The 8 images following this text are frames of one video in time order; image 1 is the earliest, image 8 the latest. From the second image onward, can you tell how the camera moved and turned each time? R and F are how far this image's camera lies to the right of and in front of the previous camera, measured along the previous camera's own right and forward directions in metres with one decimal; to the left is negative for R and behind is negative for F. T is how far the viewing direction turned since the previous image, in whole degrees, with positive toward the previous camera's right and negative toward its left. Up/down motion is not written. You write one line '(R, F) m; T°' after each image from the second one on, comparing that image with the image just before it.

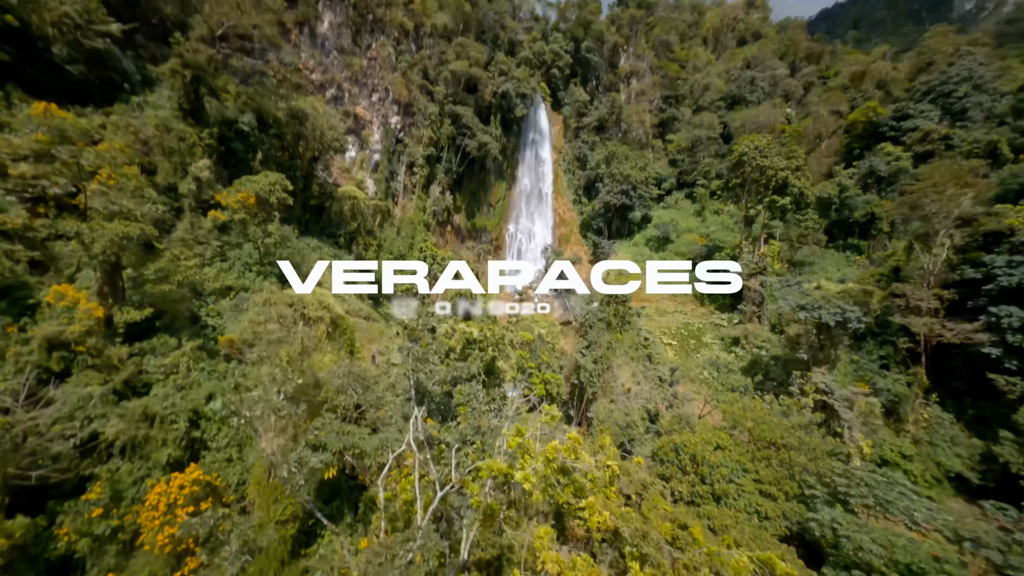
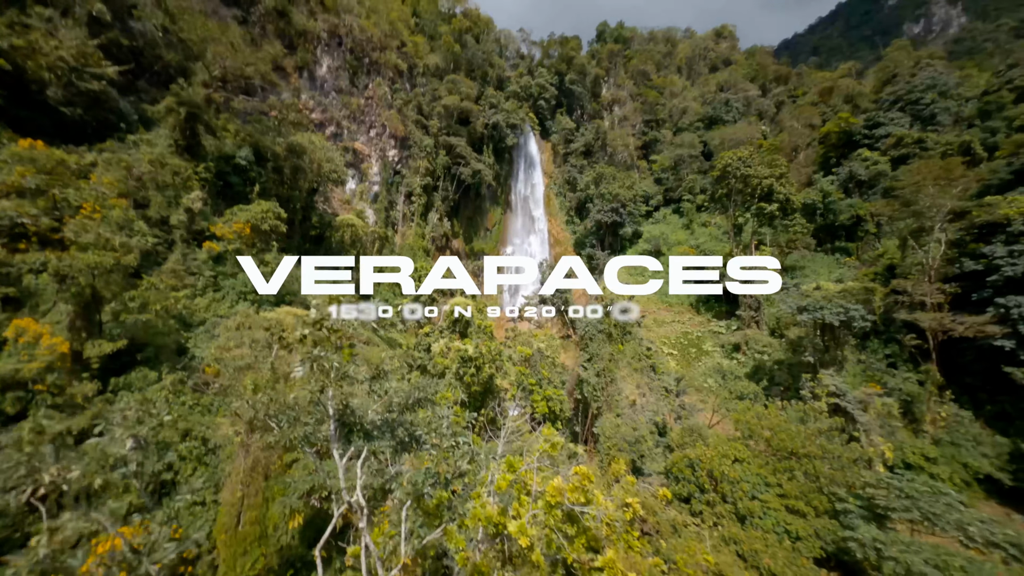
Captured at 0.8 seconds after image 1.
(0.0, +0.3) m; +1°
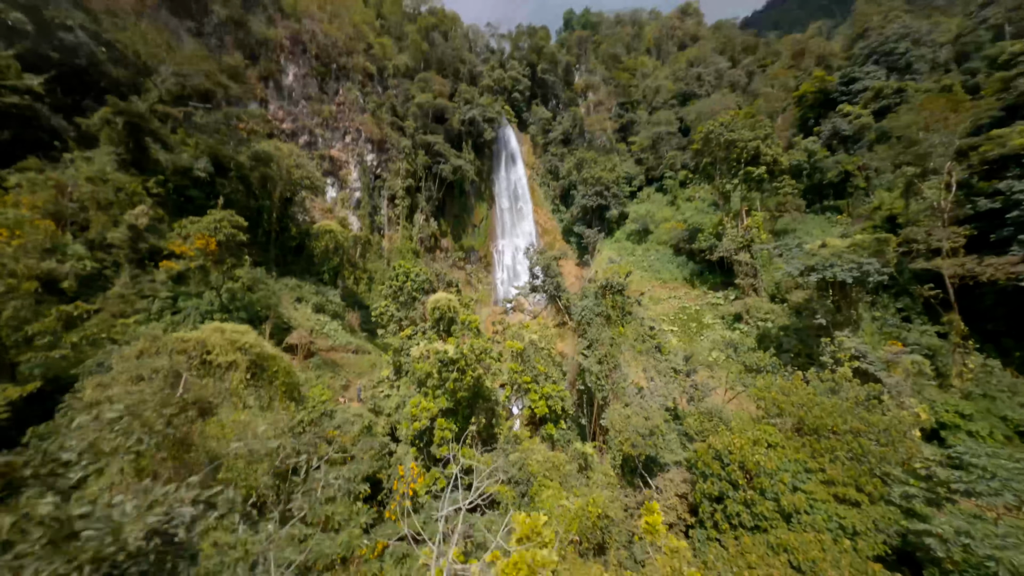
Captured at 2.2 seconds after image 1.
(+0.1, +0.7) m; +1°
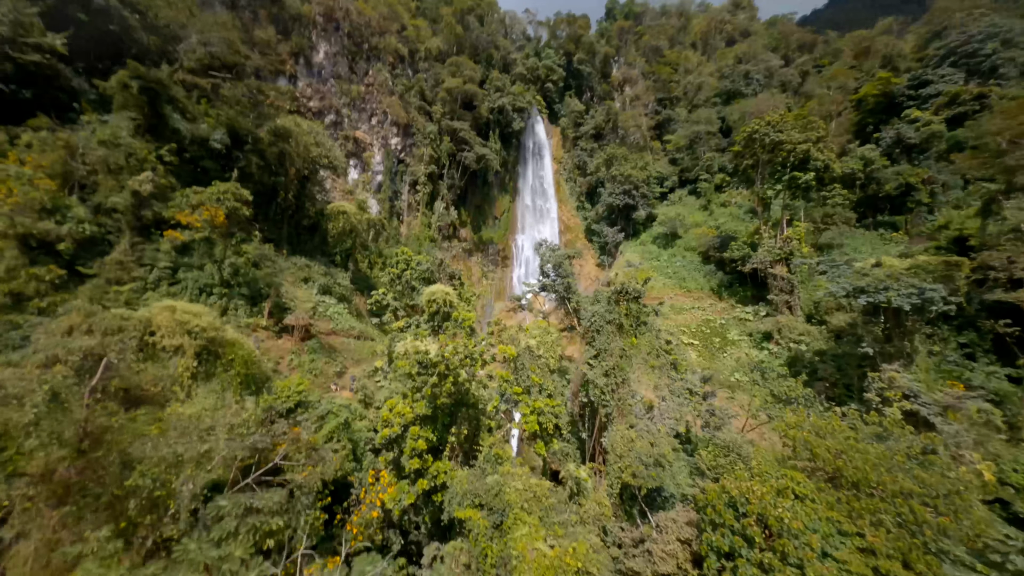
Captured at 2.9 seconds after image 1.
(+0.3, +0.5) m; -3°
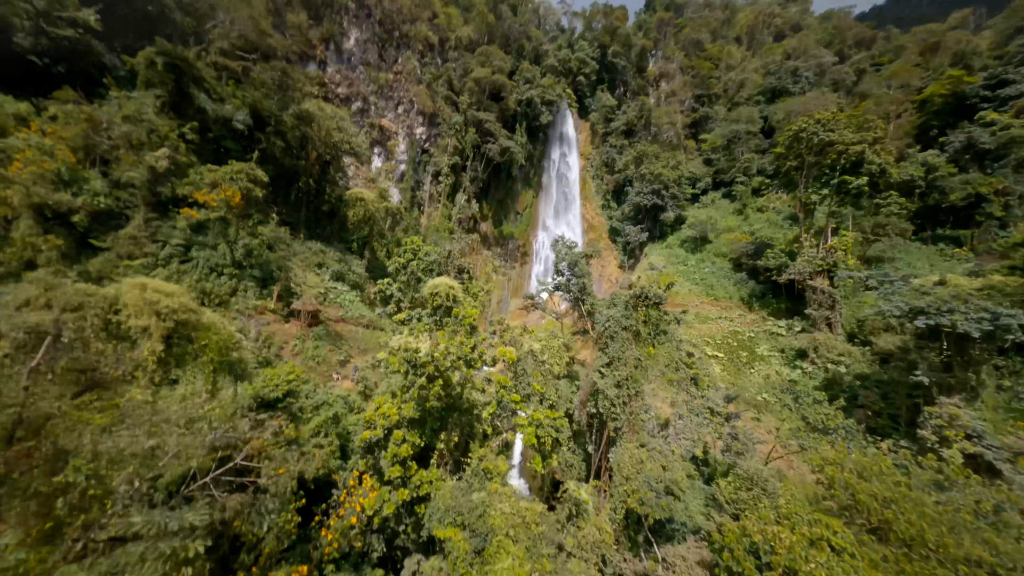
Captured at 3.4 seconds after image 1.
(+0.2, +0.4) m; -3°
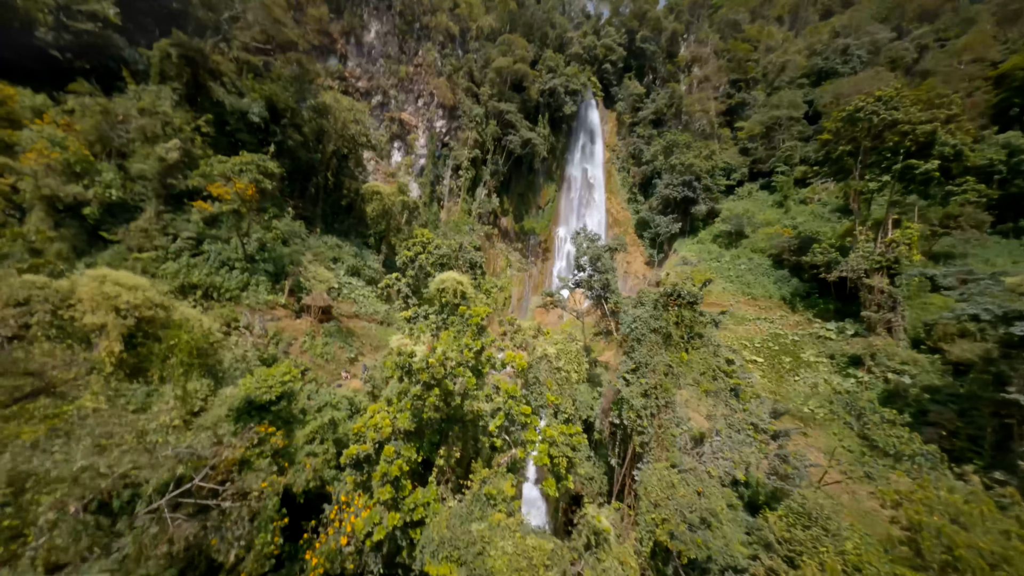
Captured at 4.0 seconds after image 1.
(+0.1, +0.5) m; -4°
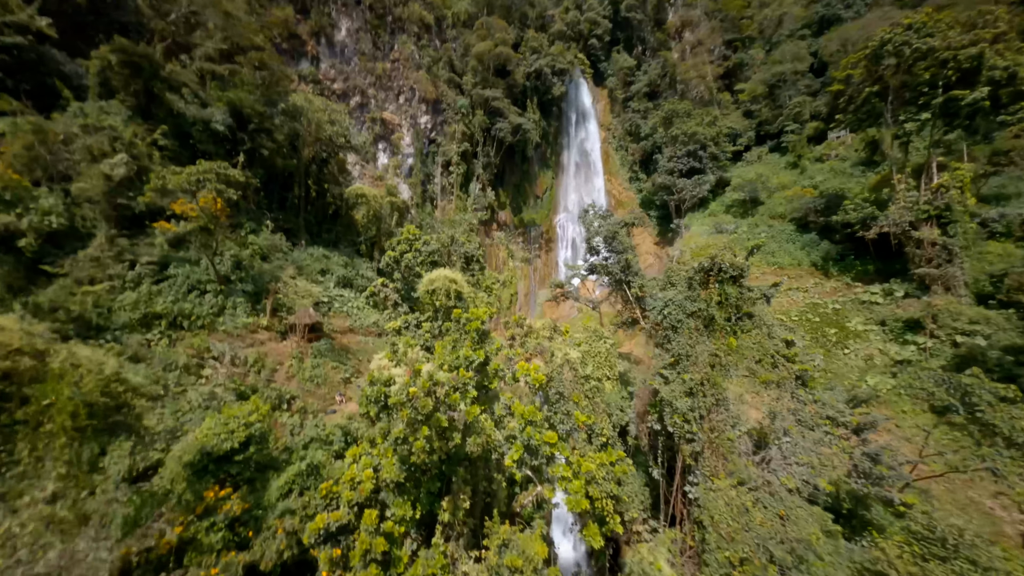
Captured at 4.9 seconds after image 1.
(0.0, +0.8) m; -1°
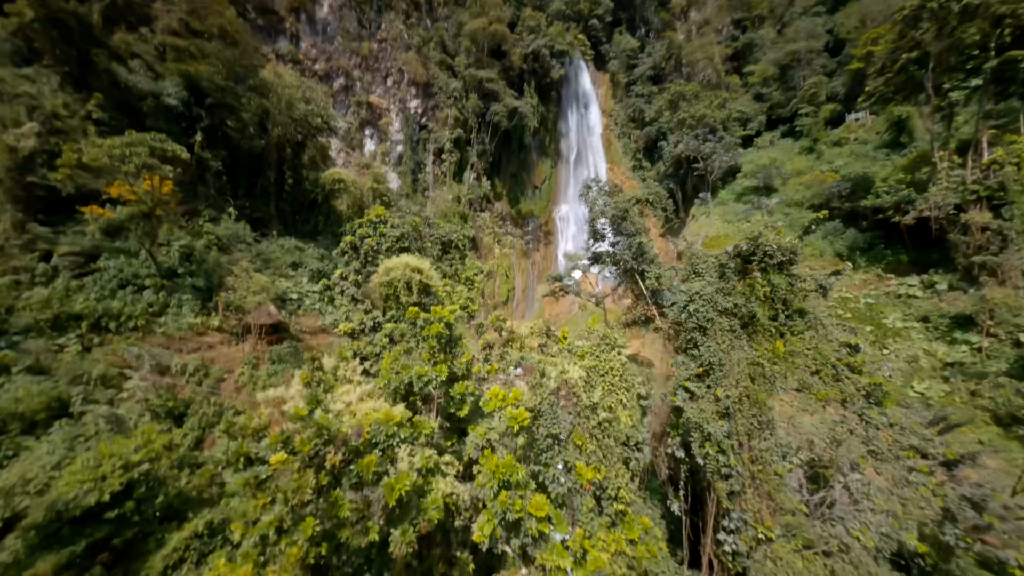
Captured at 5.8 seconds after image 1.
(+0.2, +0.9) m; 0°
